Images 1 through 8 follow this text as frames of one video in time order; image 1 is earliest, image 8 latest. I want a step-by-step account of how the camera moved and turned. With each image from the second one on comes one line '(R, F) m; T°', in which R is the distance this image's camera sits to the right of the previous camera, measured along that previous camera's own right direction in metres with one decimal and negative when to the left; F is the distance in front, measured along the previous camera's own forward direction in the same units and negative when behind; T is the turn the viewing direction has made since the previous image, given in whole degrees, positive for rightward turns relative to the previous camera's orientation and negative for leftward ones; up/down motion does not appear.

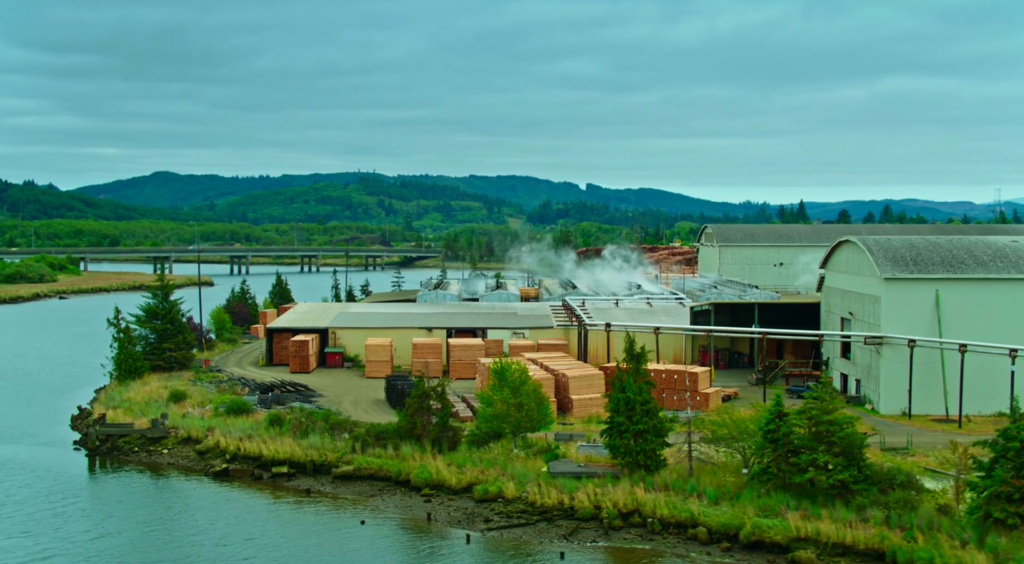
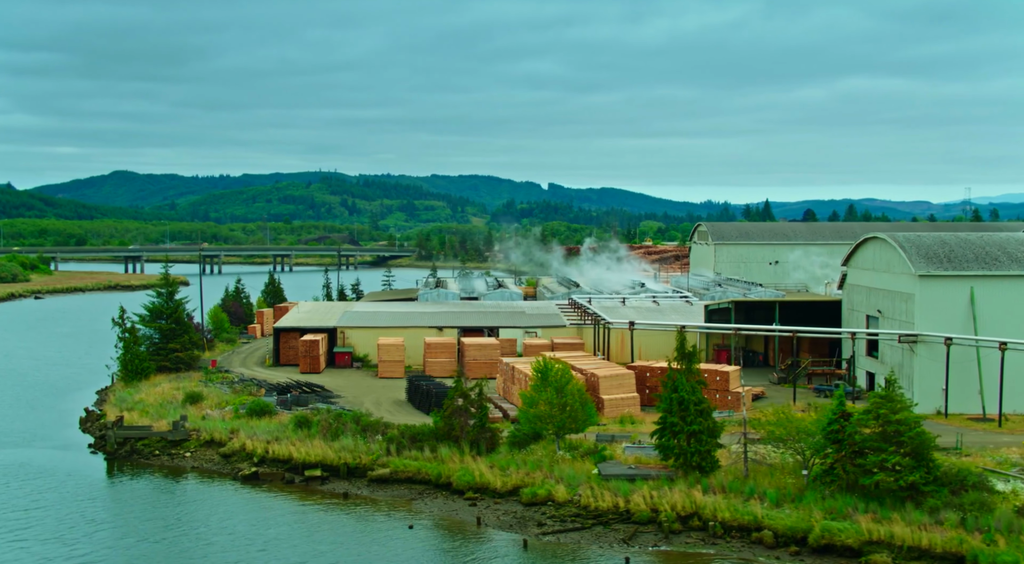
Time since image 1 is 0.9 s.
(-1.7, +0.8) m; +1°
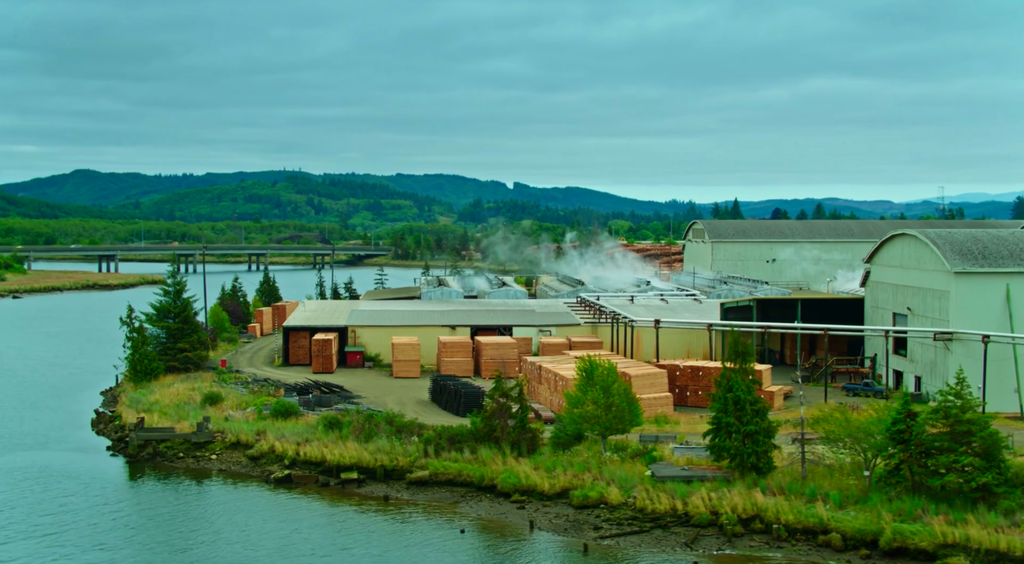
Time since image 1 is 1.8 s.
(-1.7, +0.8) m; +1°
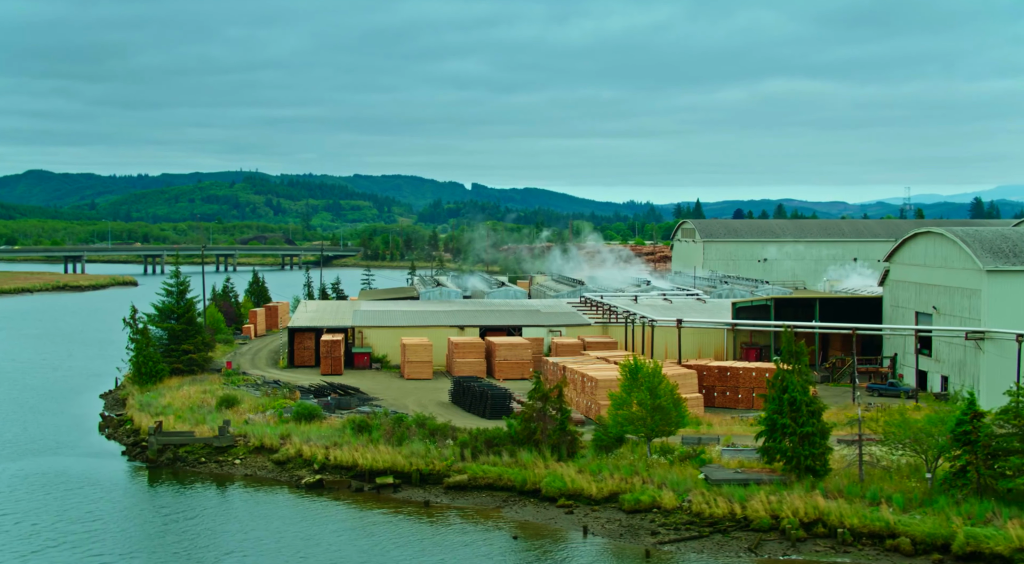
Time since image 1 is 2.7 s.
(-1.7, +0.8) m; +2°
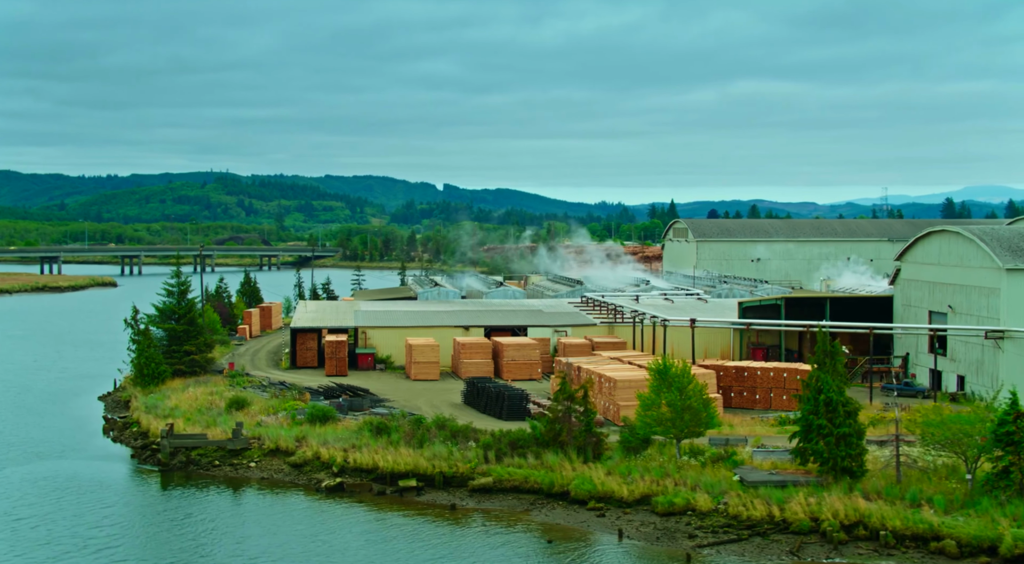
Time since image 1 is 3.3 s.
(-1.1, +0.5) m; +1°
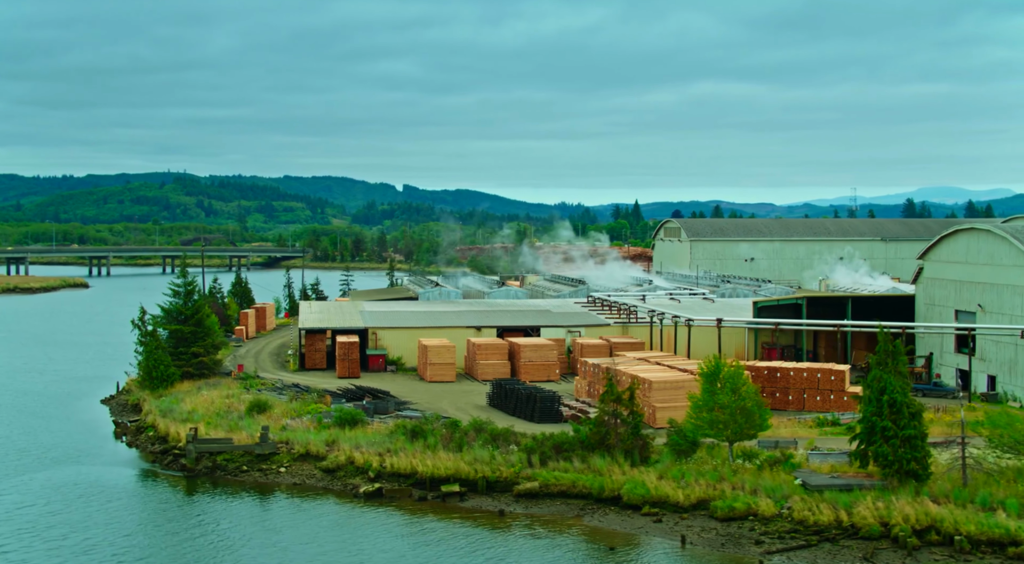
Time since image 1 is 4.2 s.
(-1.7, +0.8) m; +1°
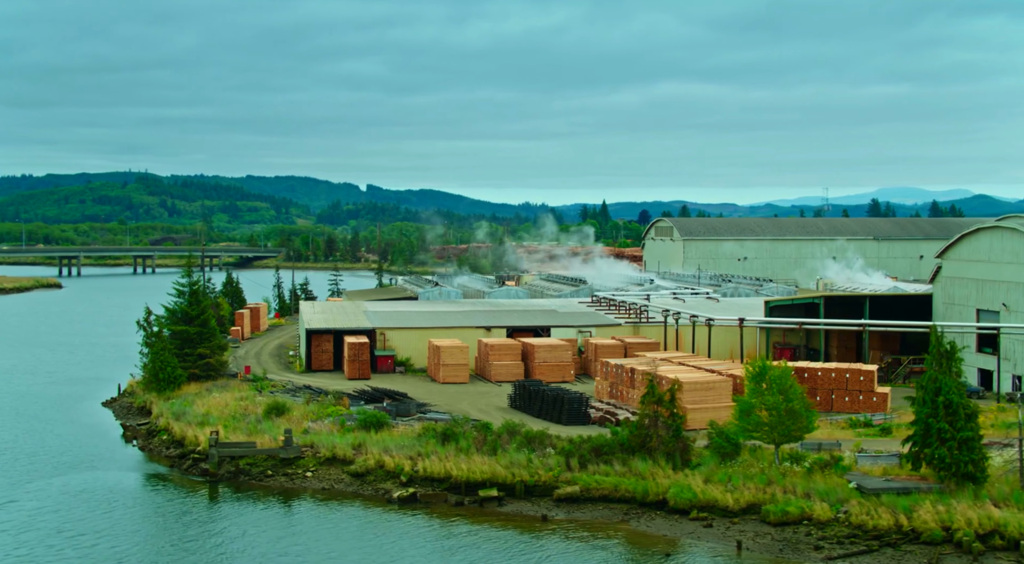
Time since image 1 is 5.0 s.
(-1.5, +0.7) m; +1°
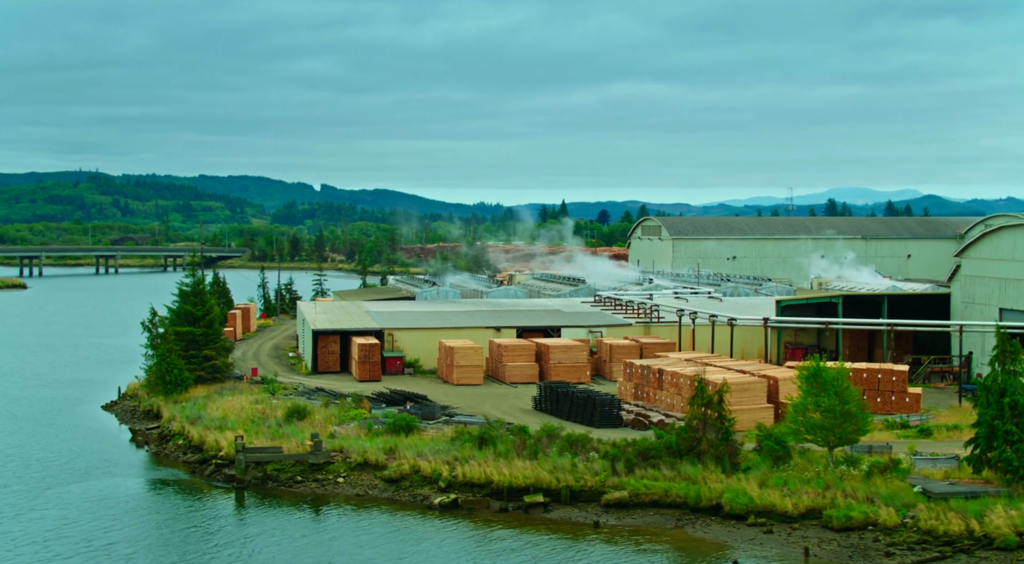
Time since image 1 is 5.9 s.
(-1.8, +0.8) m; +2°
